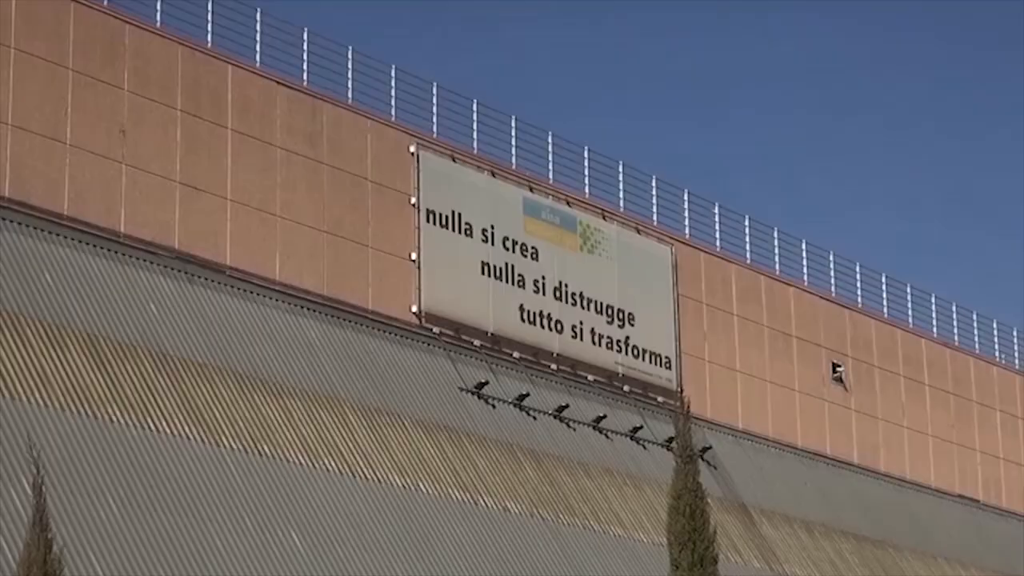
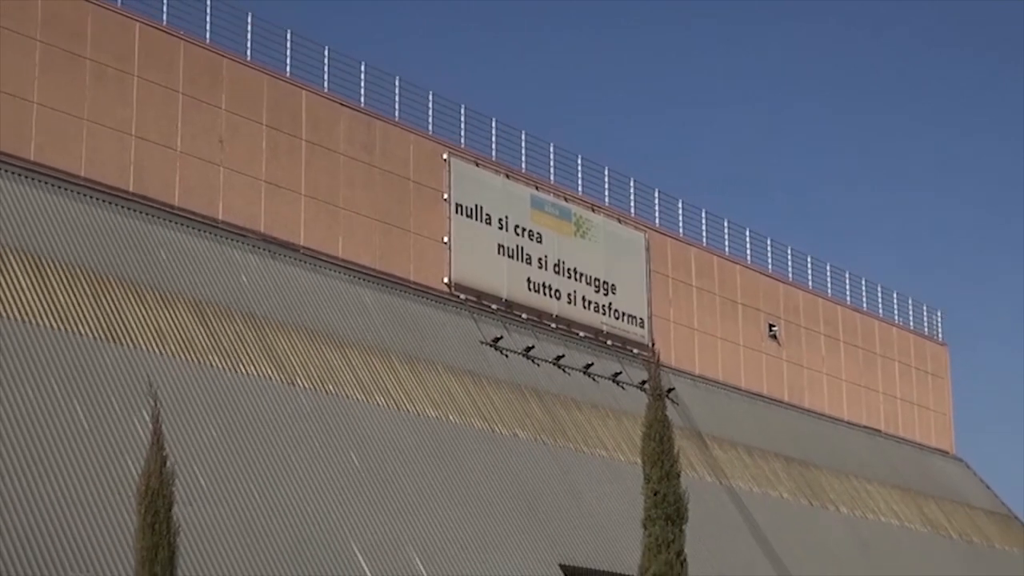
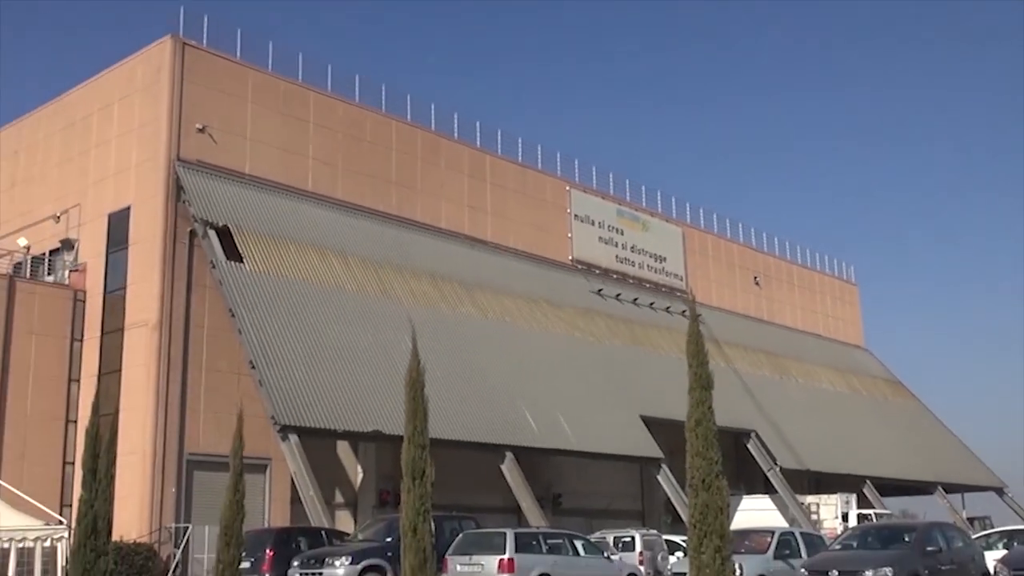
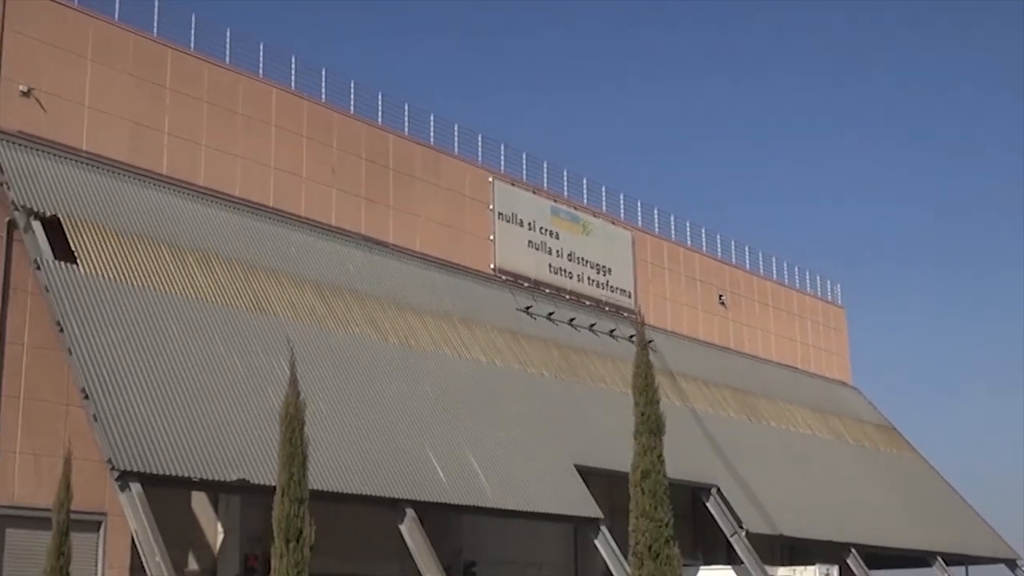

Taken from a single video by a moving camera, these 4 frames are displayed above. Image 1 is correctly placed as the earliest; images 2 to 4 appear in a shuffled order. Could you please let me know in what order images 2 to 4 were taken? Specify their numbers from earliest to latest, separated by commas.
2, 4, 3
